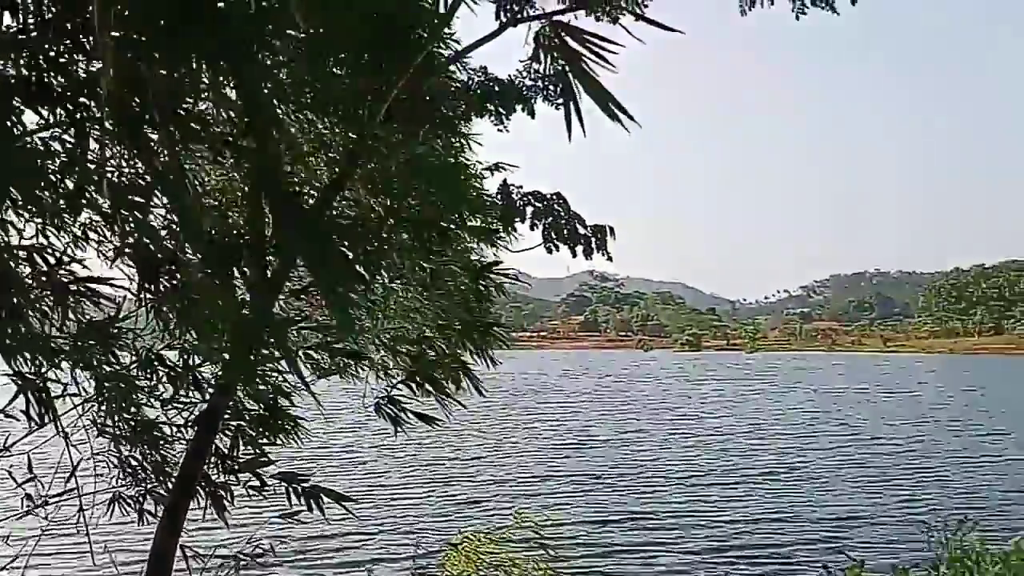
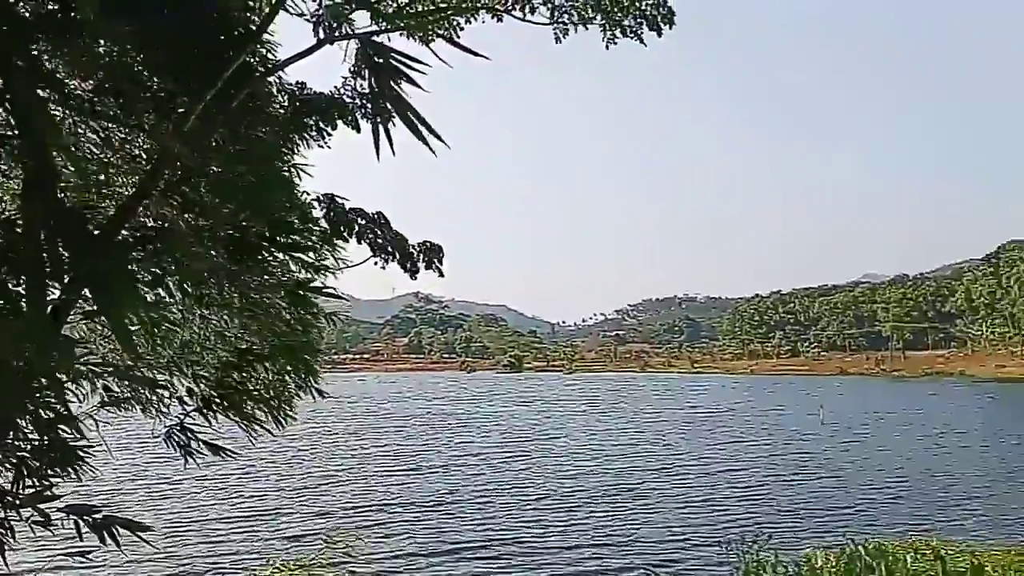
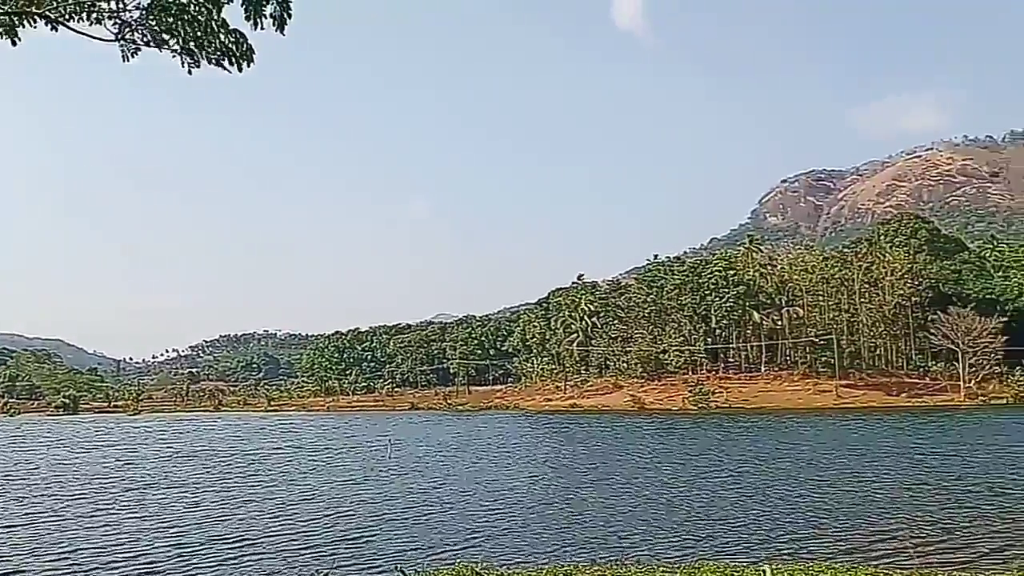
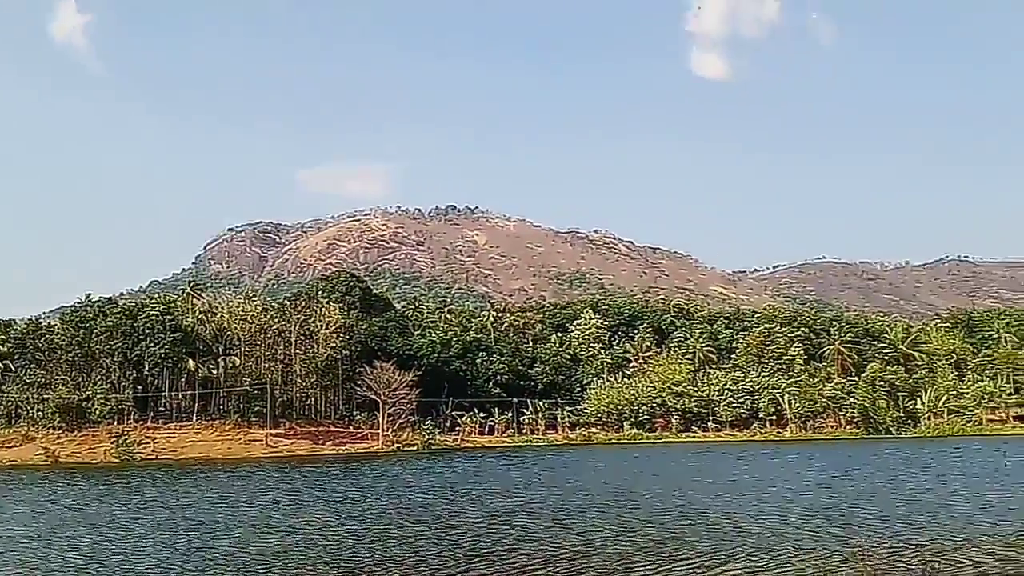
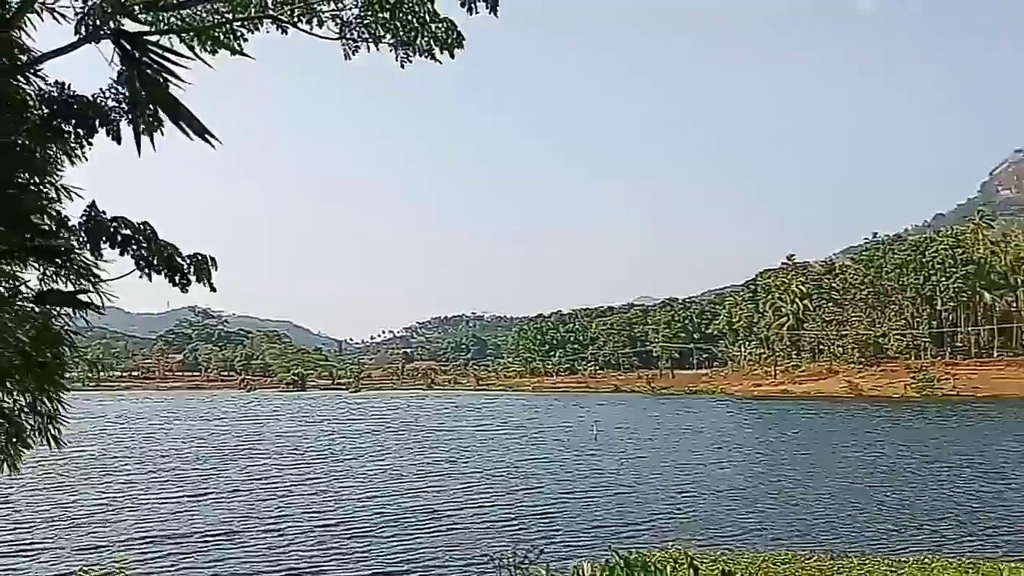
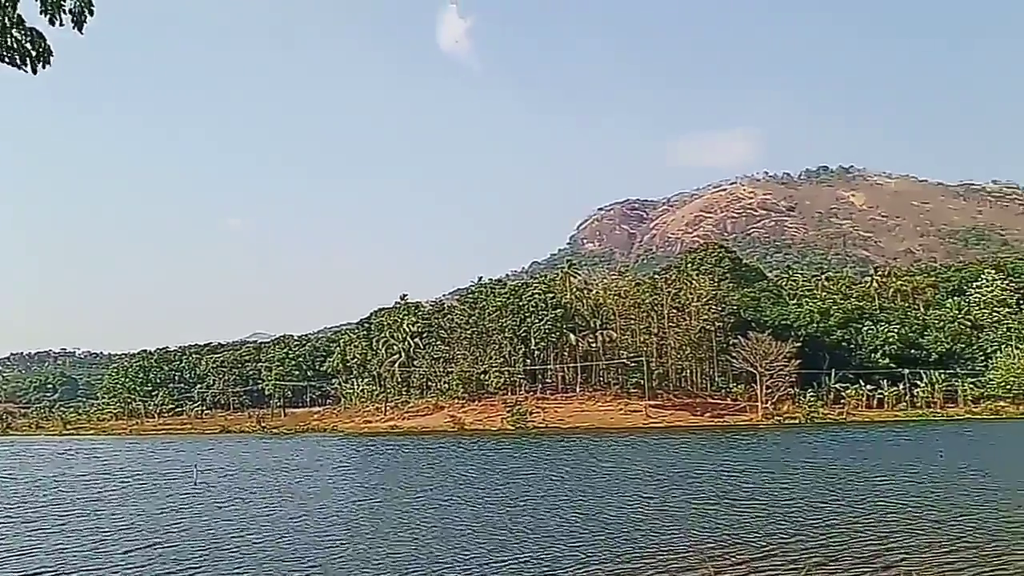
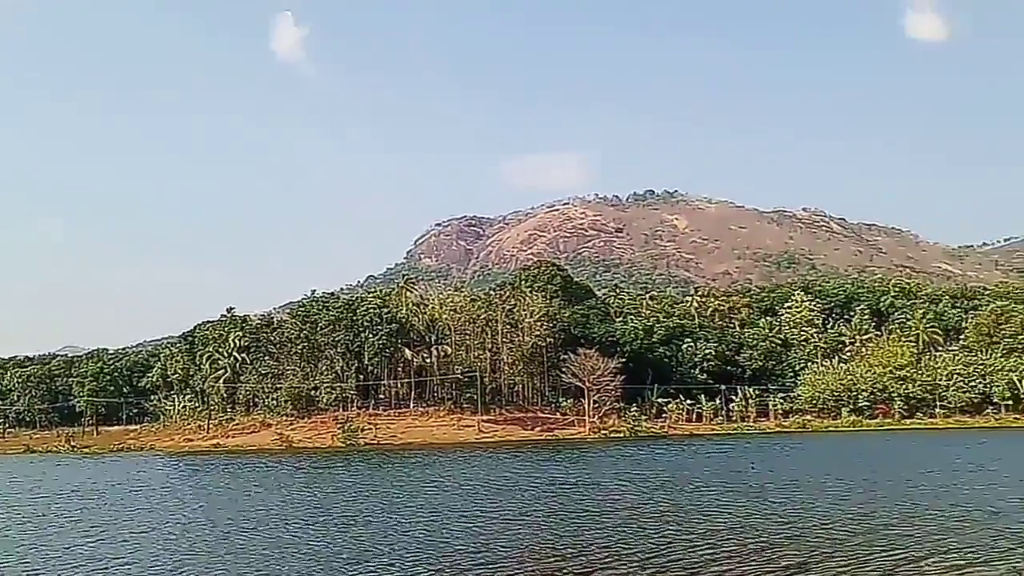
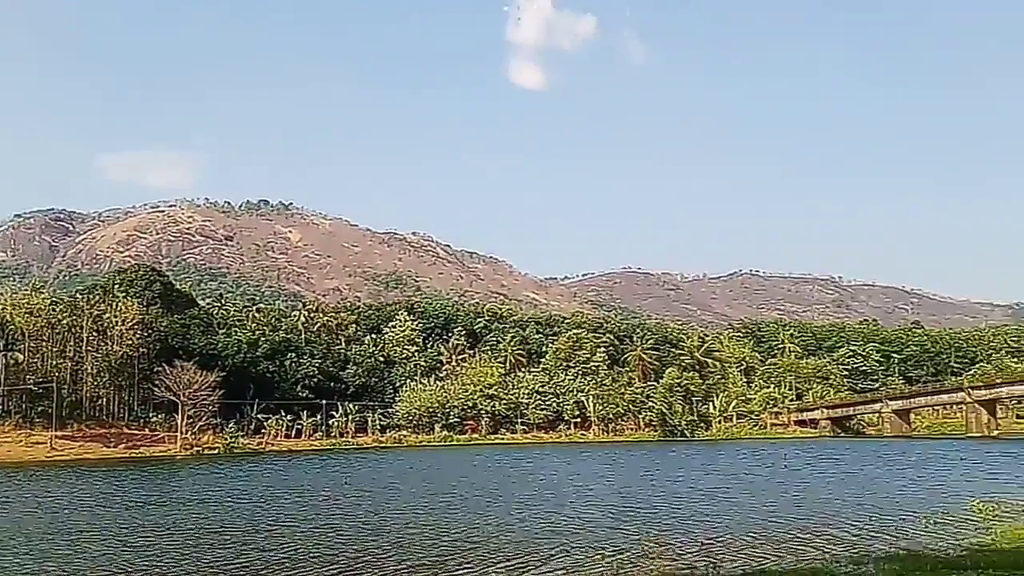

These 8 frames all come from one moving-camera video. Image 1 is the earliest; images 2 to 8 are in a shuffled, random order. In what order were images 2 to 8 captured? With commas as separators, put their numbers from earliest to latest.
2, 5, 3, 6, 7, 4, 8
